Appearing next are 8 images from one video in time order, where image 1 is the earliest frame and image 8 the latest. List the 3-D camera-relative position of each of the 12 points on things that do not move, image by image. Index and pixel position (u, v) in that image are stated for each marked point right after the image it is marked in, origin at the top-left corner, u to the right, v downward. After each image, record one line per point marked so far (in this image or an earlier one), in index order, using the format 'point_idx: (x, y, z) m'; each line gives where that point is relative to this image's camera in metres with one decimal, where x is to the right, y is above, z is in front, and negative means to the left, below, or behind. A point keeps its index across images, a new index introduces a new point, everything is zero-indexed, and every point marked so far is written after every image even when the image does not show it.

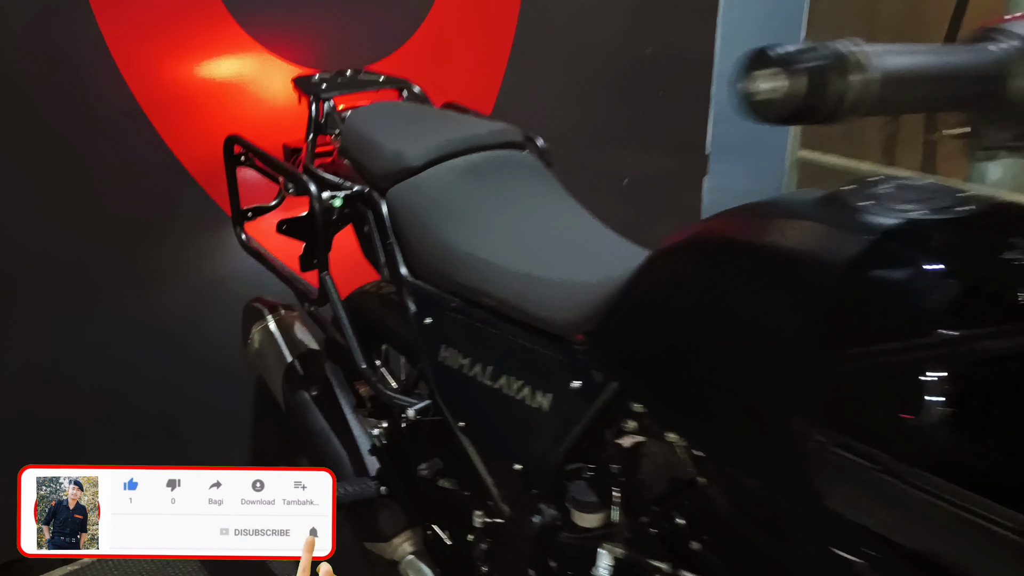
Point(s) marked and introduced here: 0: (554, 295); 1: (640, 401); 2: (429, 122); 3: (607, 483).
0: (0.0, 0.0, +1.1) m
1: (+0.2, -0.1, +1.0) m
2: (-0.1, +0.3, +1.4) m
3: (+0.1, -0.3, +1.1) m
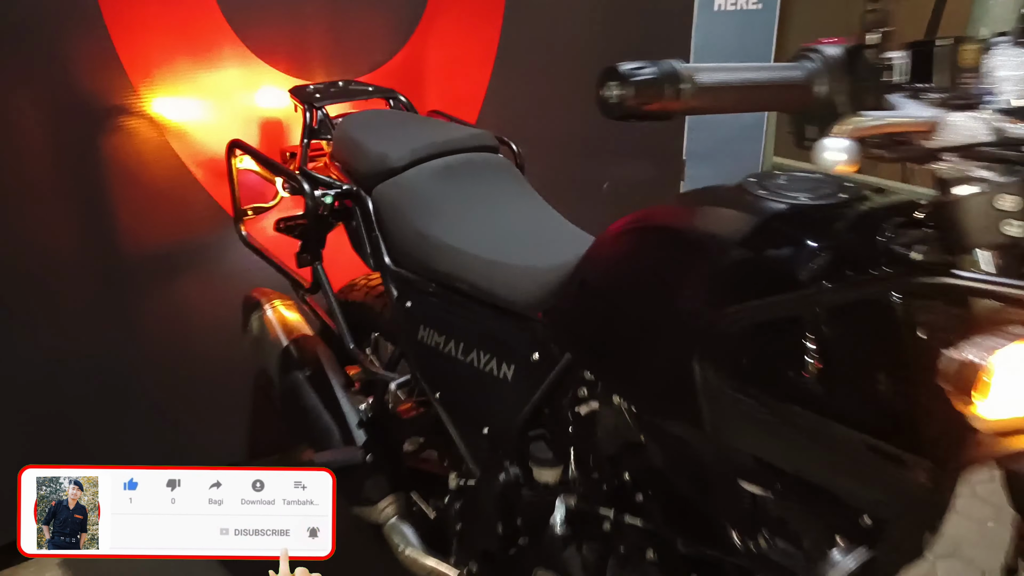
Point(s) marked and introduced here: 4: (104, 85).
0: (0.0, 0.0, +1.2) m
1: (+0.1, -0.1, +1.1) m
2: (-0.2, +0.3, +1.6) m
3: (+0.1, -0.2, +1.2) m
4: (-0.9, +0.4, +1.8) m
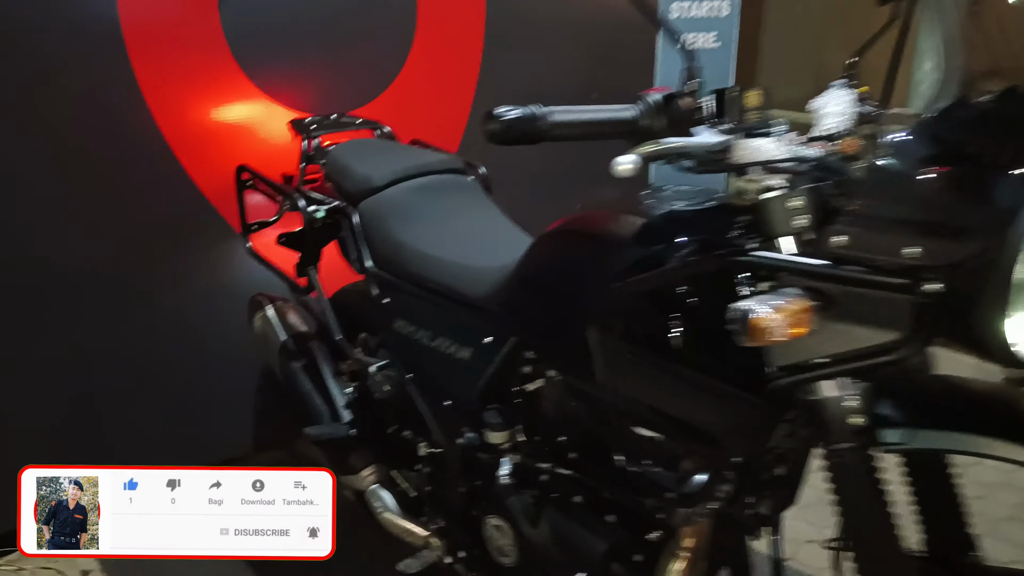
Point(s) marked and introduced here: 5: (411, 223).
0: (-0.1, 0.0, +1.5) m
1: (0.0, -0.1, +1.4) m
2: (-0.3, +0.3, +1.9) m
3: (0.0, -0.2, +1.5) m
4: (-0.9, +0.4, +2.0) m
5: (-0.2, +0.1, +1.7) m
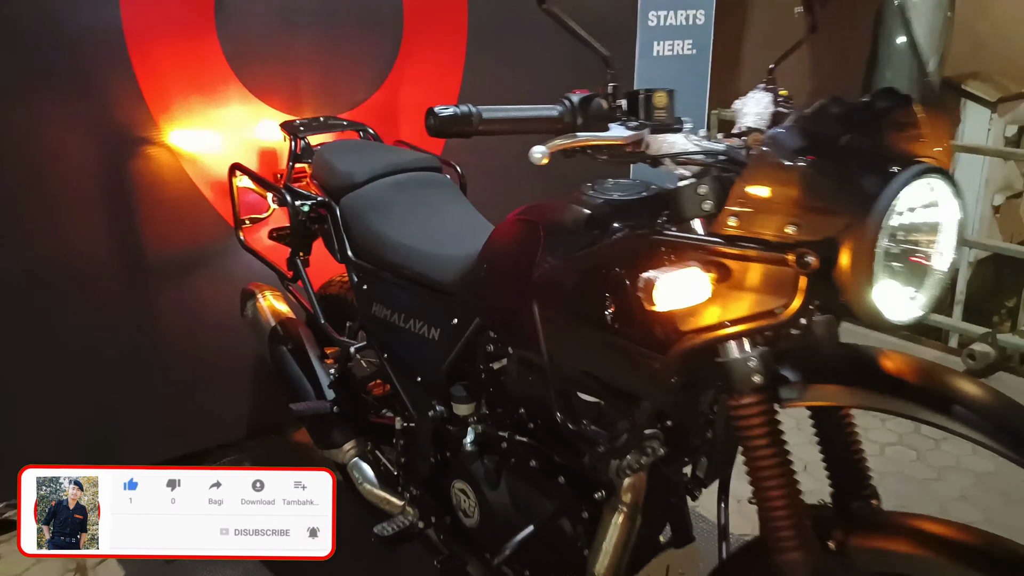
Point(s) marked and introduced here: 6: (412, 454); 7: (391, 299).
0: (-0.1, +0.1, +1.7) m
1: (0.0, -0.1, +1.5) m
2: (-0.3, +0.3, +2.0) m
3: (-0.1, -0.2, +1.6) m
4: (-1.0, +0.4, +2.2) m
5: (-0.3, +0.2, +1.8) m
6: (-0.2, -0.4, +1.8) m
7: (-0.3, 0.0, +1.8) m
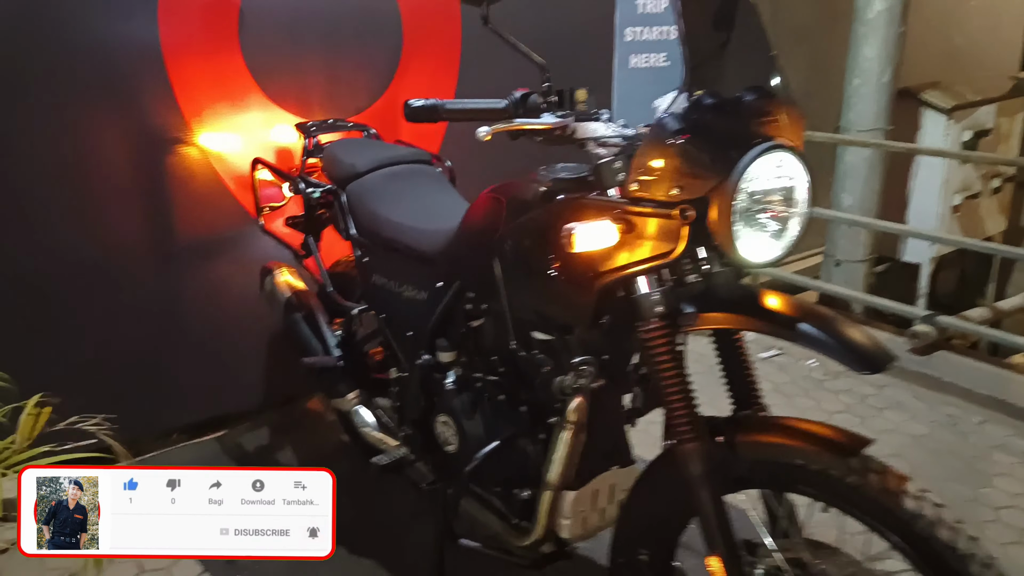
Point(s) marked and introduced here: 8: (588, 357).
0: (-0.2, +0.1, +2.0) m
1: (-0.1, 0.0, +1.9) m
2: (-0.4, +0.4, +2.4) m
3: (-0.1, -0.1, +2.0) m
4: (-1.1, +0.5, +2.6) m
5: (-0.3, +0.2, +2.2) m
6: (-0.3, -0.3, +2.1) m
7: (-0.3, +0.1, +2.1) m
8: (+0.1, -0.1, +1.6) m
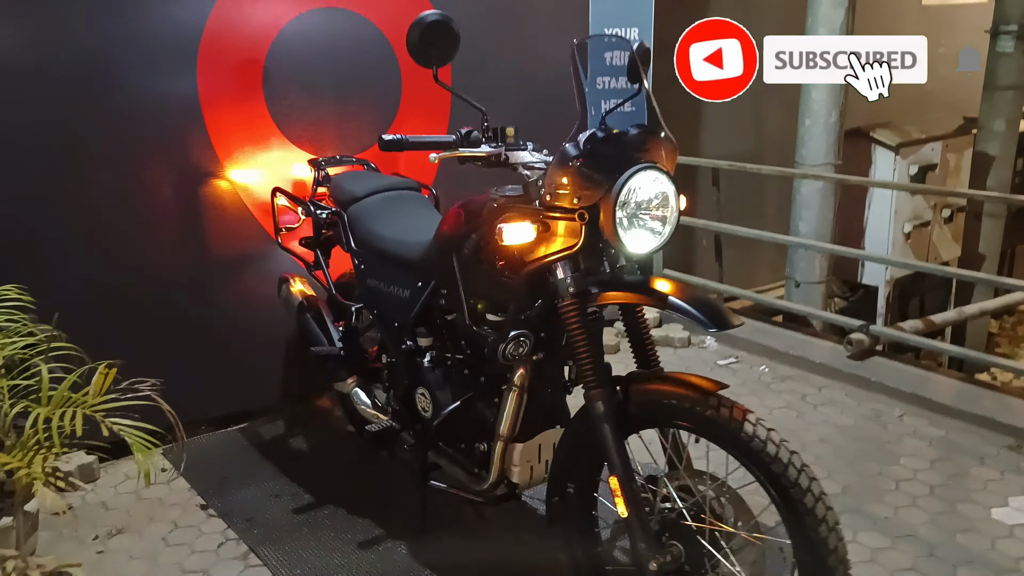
0: (-0.3, +0.1, +2.5) m
1: (-0.2, 0.0, +2.4) m
2: (-0.5, +0.4, +2.9) m
3: (-0.2, -0.1, +2.5) m
4: (-1.2, +0.5, +3.1) m
5: (-0.4, +0.2, +2.7) m
6: (-0.4, -0.3, +2.6) m
7: (-0.4, 0.0, +2.6) m
8: (0.0, -0.1, +2.1) m
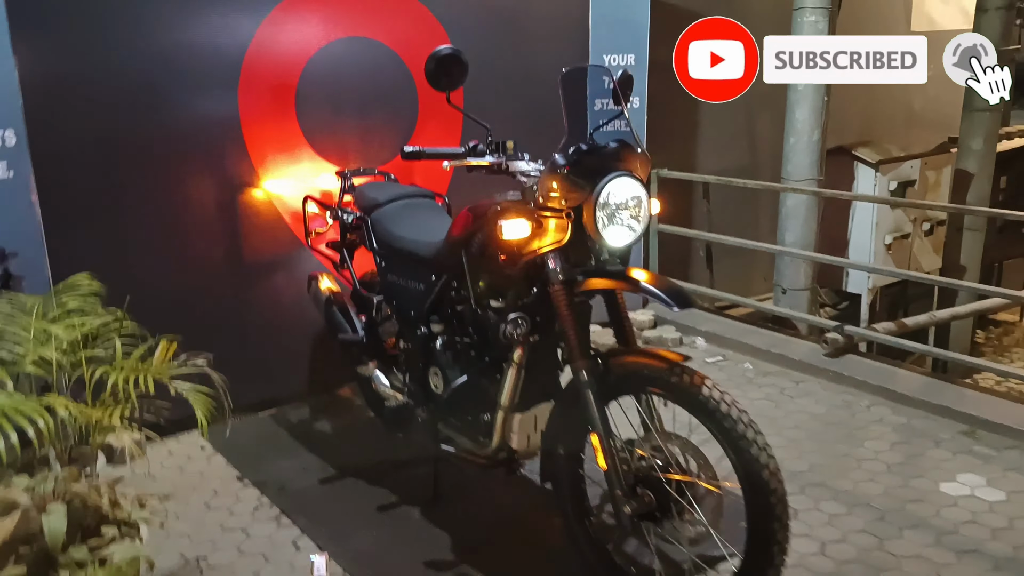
0: (-0.3, +0.1, +2.9) m
1: (-0.2, 0.0, +2.8) m
2: (-0.5, +0.4, +3.3) m
3: (-0.2, -0.1, +2.8) m
4: (-1.1, +0.5, +3.5) m
5: (-0.4, +0.2, +3.1) m
6: (-0.4, -0.3, +3.0) m
7: (-0.4, +0.1, +3.0) m
8: (0.0, -0.1, +2.4) m
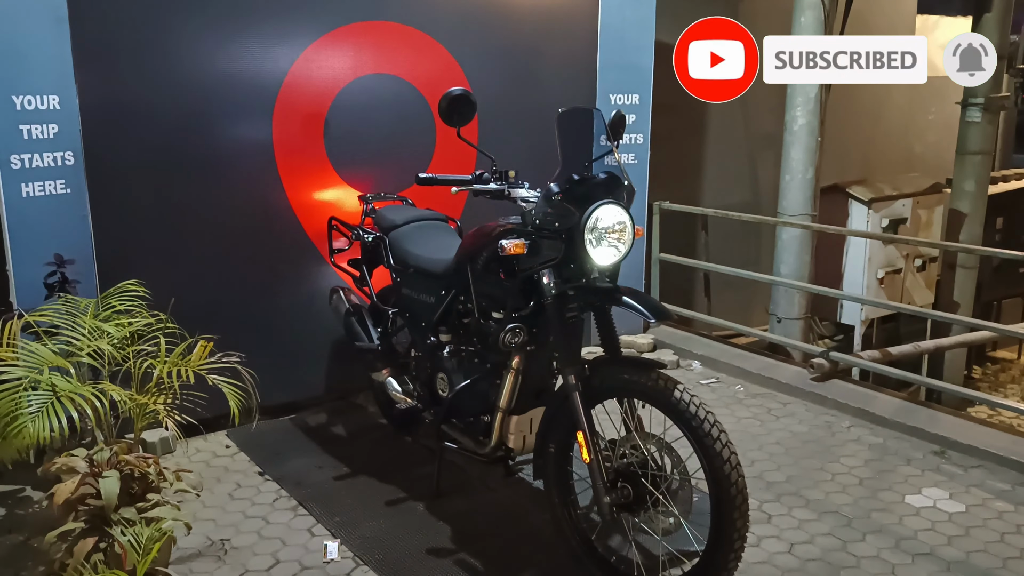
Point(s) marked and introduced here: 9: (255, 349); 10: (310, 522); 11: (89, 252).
0: (-0.3, +0.1, +3.2) m
1: (-0.2, 0.0, +3.1) m
2: (-0.4, +0.3, +3.6) m
3: (-0.2, -0.1, +3.1) m
4: (-1.1, +0.4, +3.8) m
5: (-0.4, +0.2, +3.4) m
6: (-0.4, -0.3, +3.3) m
7: (-0.4, 0.0, +3.3) m
8: (0.0, -0.1, +2.7) m
9: (-1.2, -0.3, +3.9) m
10: (-0.8, -0.9, +3.1) m
11: (-1.7, +0.1, +3.4) m
